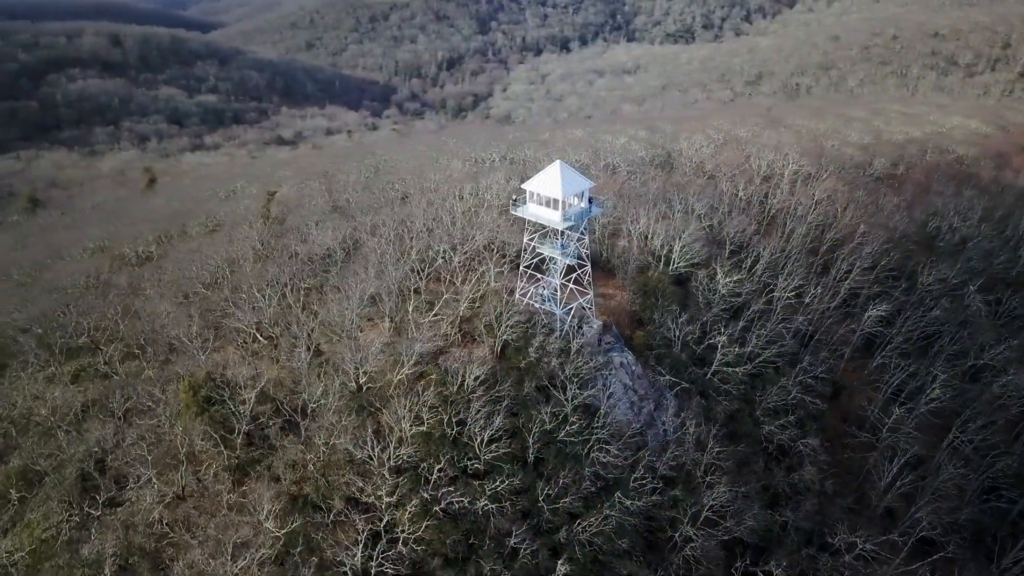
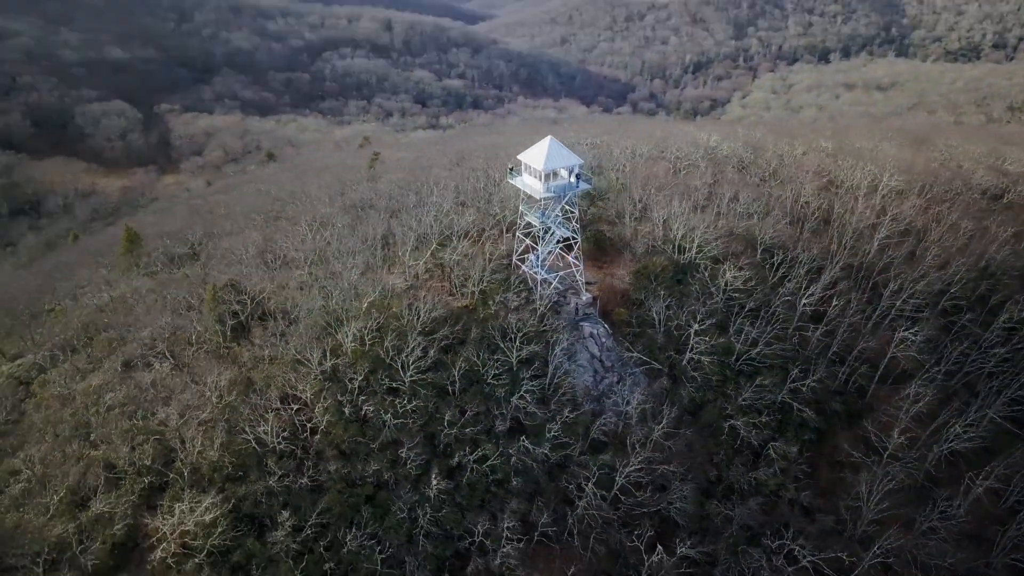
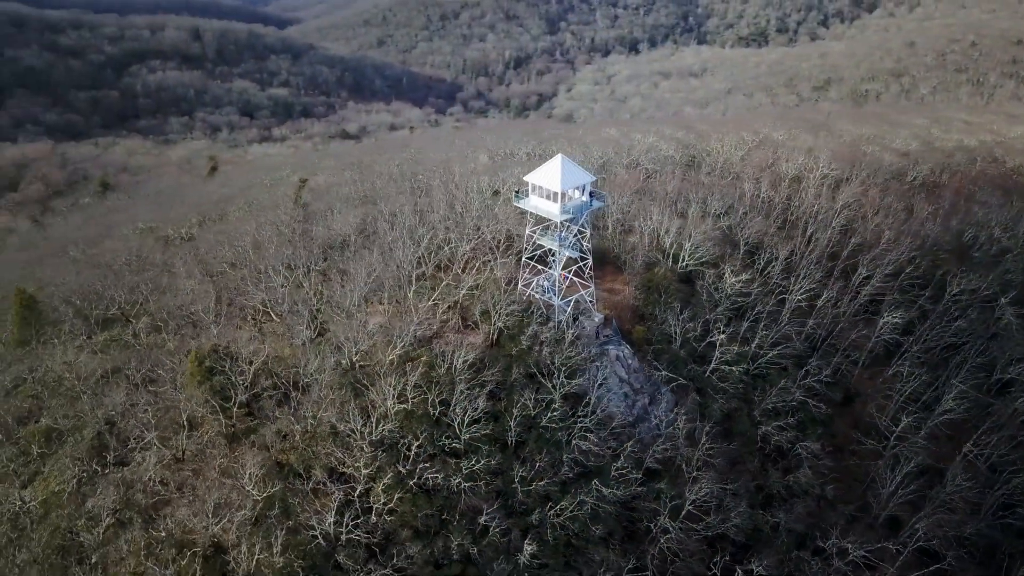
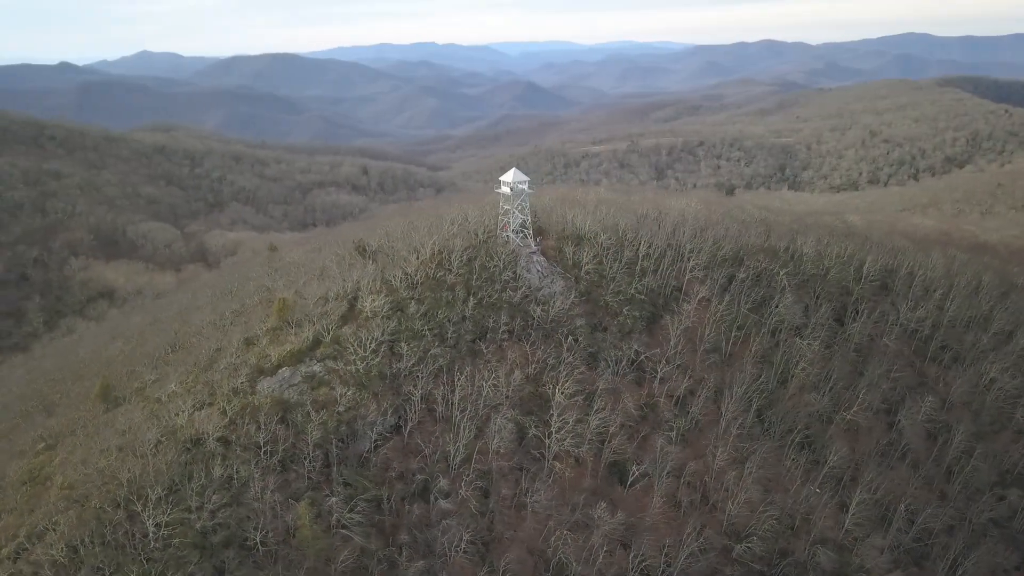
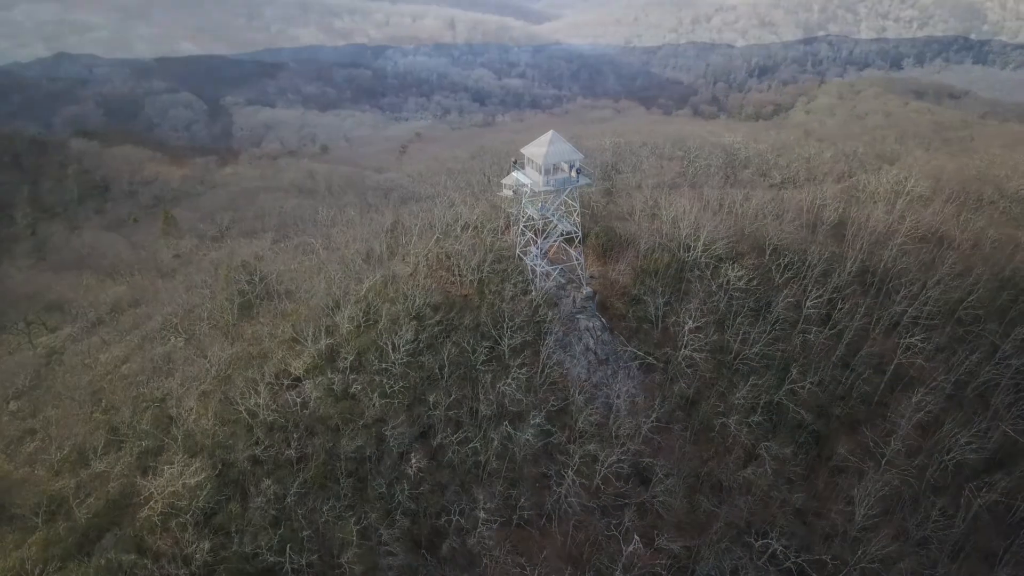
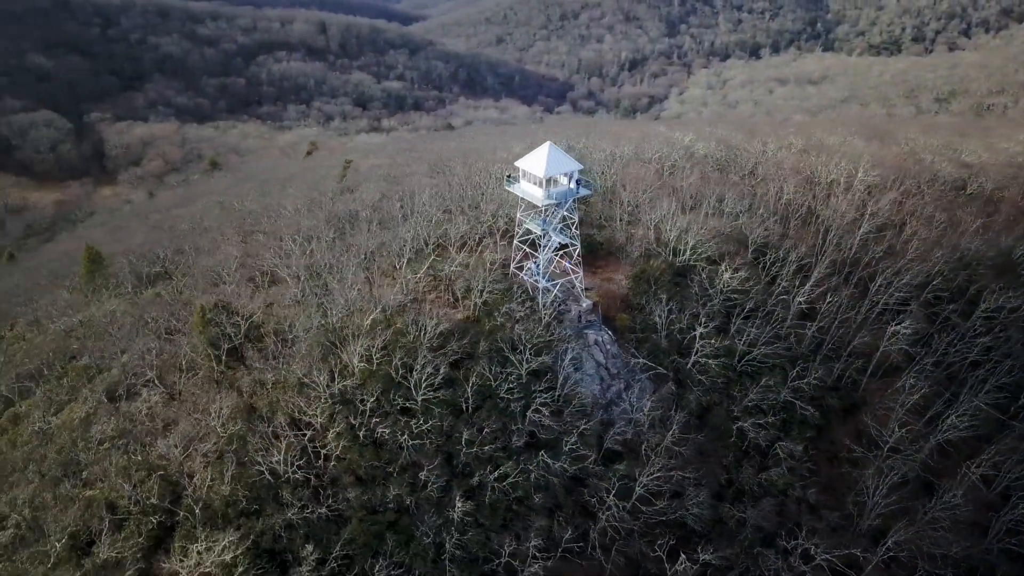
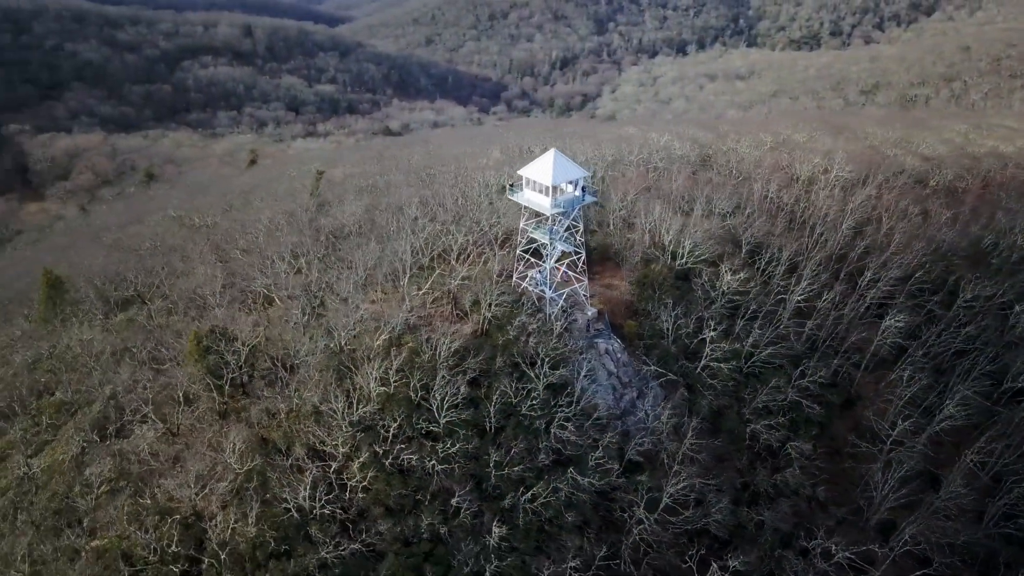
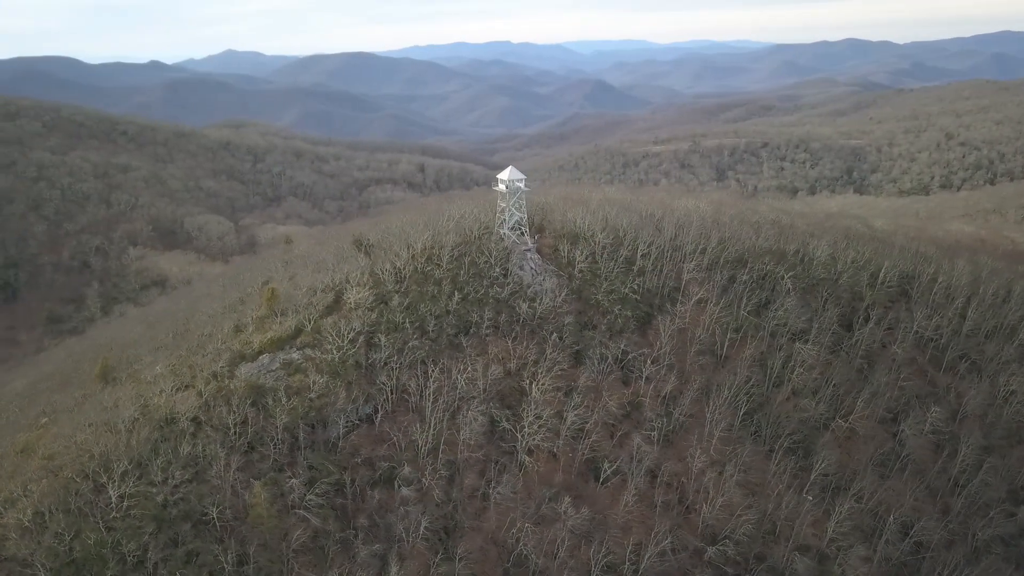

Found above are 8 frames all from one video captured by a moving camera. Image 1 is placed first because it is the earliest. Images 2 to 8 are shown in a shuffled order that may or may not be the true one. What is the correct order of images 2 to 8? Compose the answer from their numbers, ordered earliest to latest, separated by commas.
3, 7, 6, 2, 5, 4, 8
